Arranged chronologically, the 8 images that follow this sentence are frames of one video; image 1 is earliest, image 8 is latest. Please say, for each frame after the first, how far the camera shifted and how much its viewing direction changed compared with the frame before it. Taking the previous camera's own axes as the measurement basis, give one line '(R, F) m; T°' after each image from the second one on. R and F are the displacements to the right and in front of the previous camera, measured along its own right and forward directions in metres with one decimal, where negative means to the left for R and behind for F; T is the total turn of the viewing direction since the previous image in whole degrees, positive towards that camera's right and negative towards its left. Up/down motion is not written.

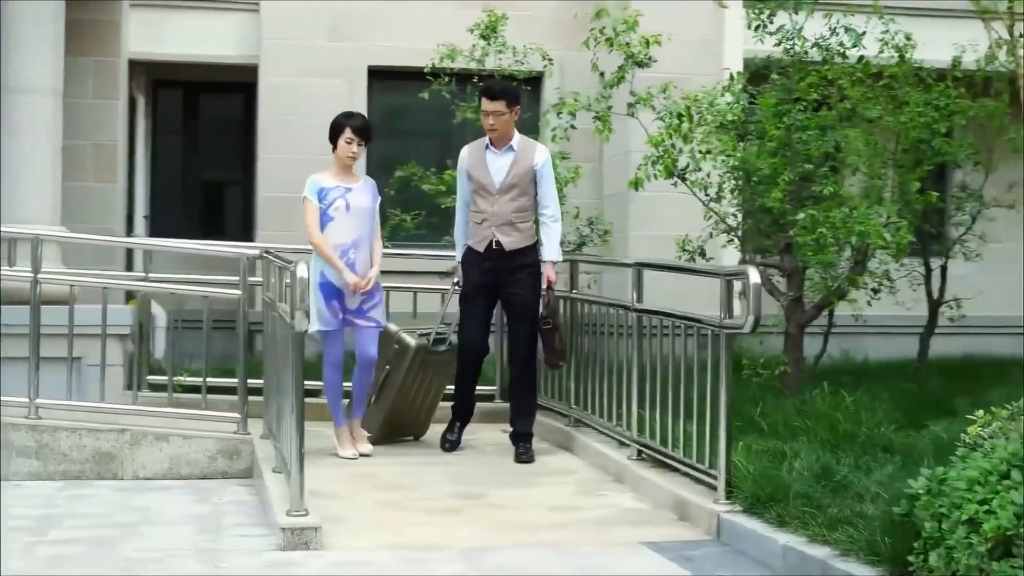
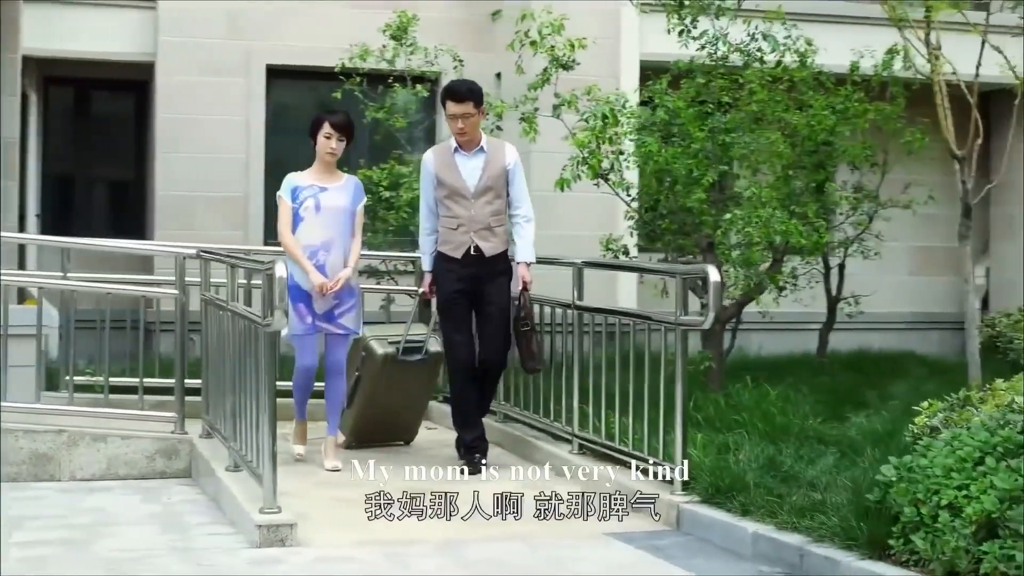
(-0.4, -0.1) m; +6°
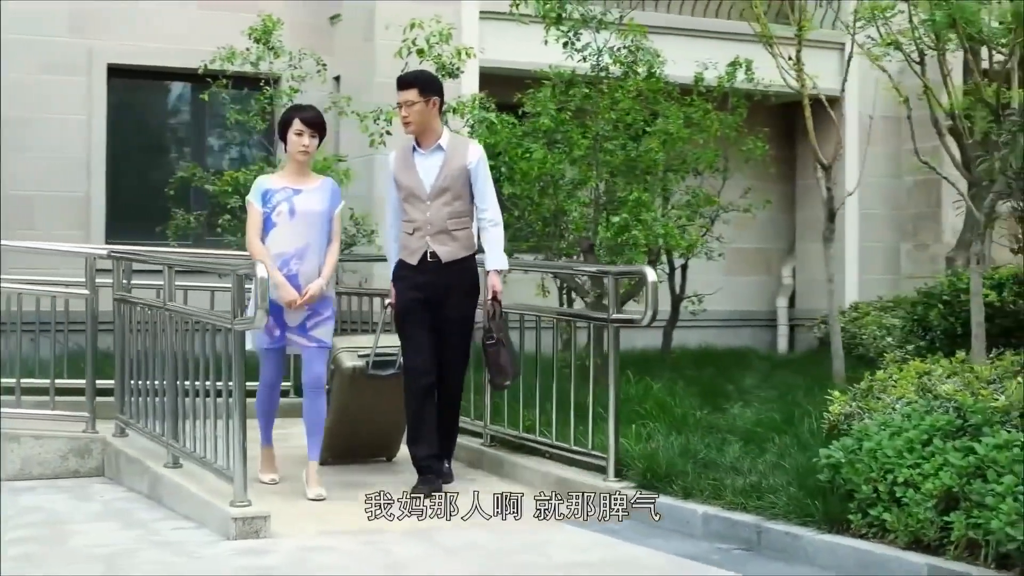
(-0.7, -0.2) m; +9°
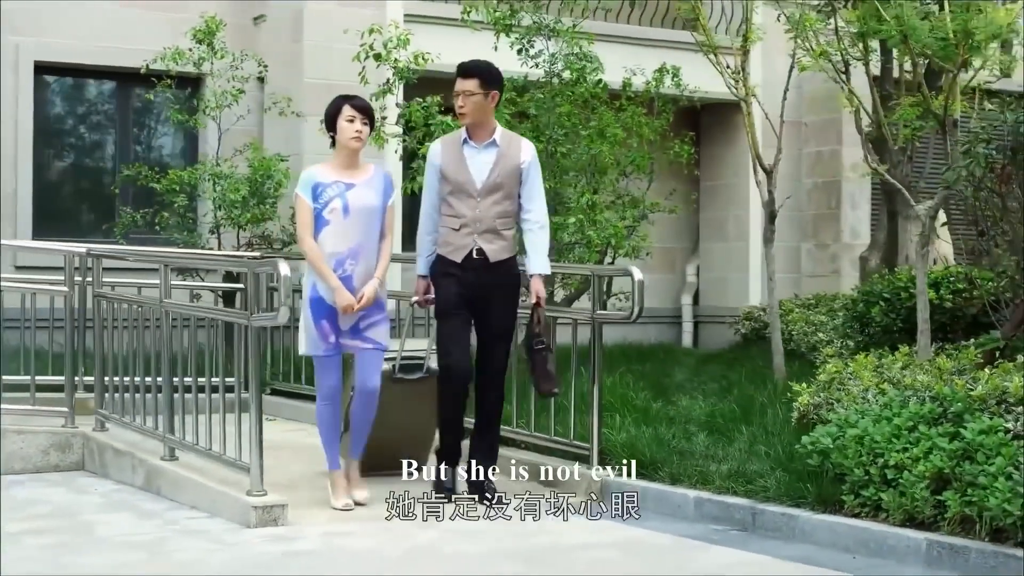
(-0.5, -0.3) m; +5°
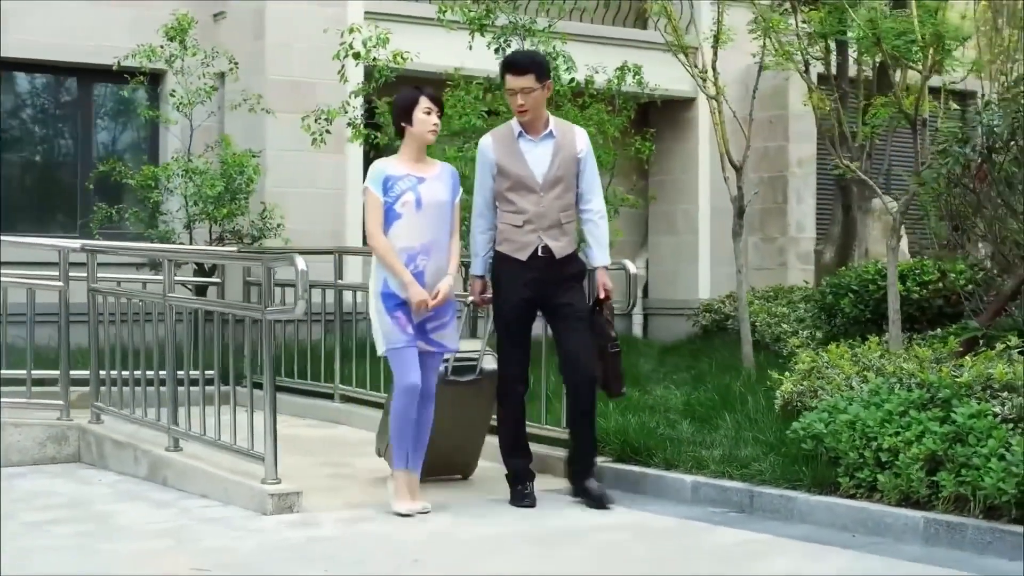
(-0.3, -0.2) m; +3°
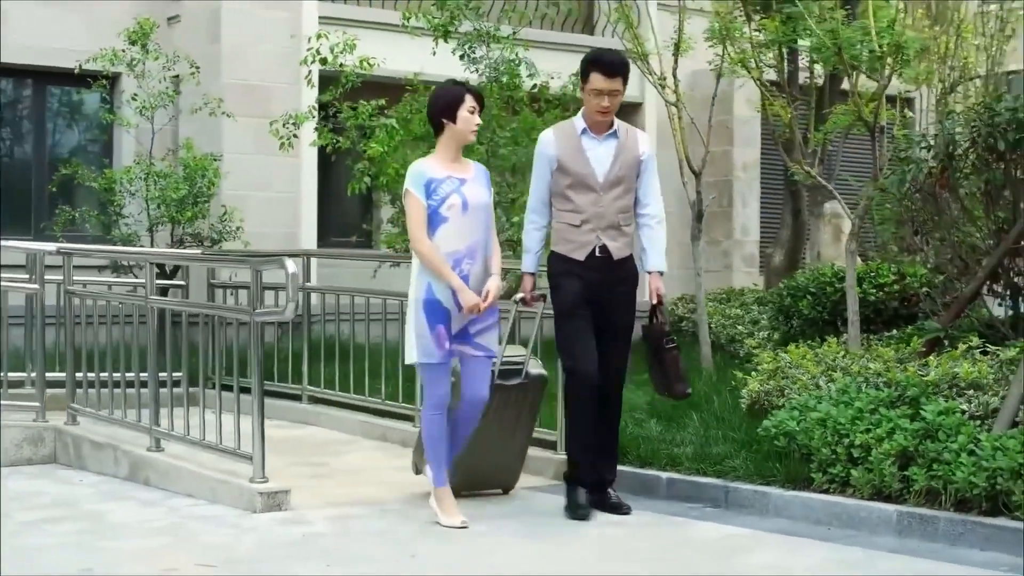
(-0.2, -0.2) m; +3°
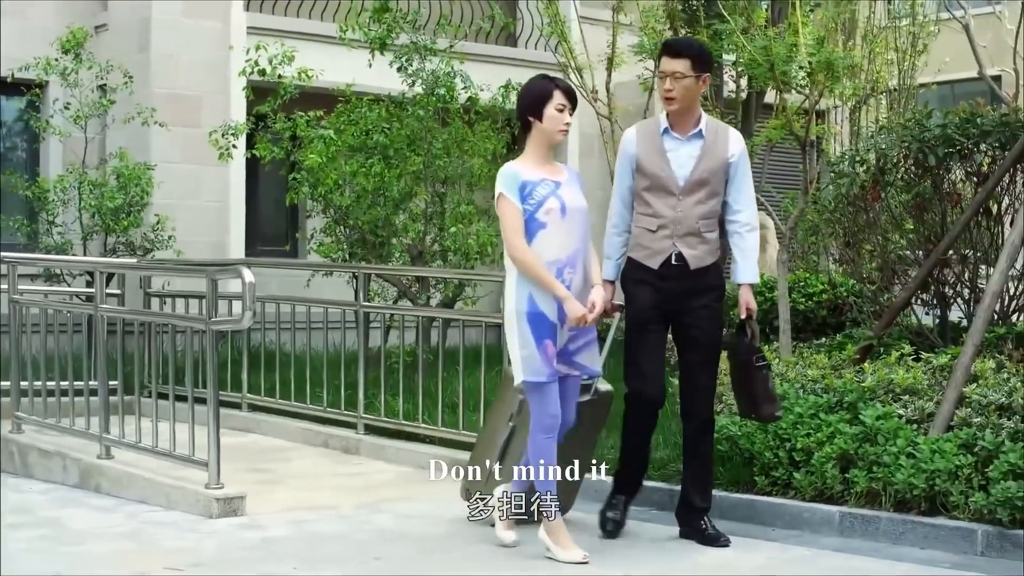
(-0.2, -0.1) m; +3°
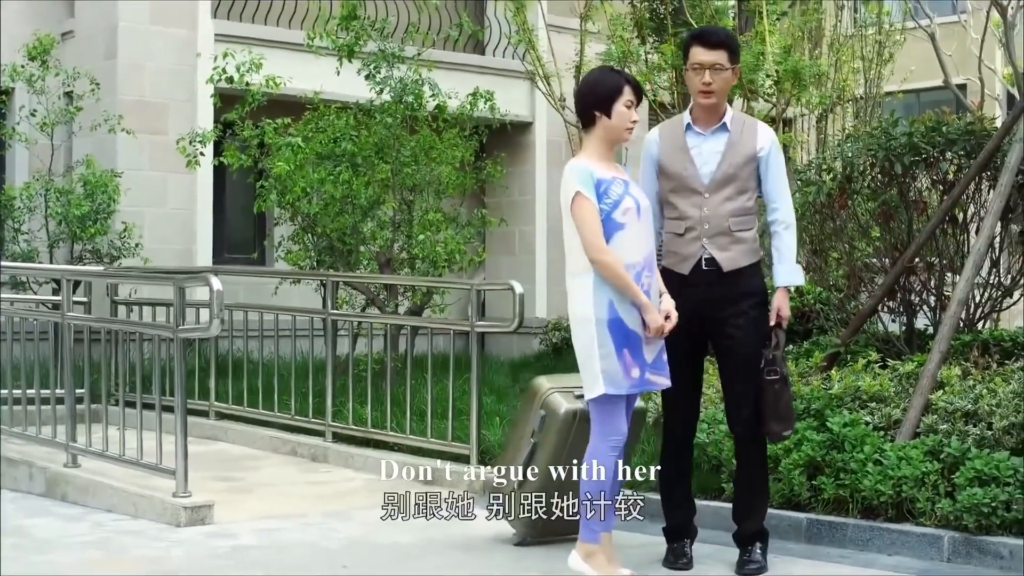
(0.0, 0.0) m; +1°
